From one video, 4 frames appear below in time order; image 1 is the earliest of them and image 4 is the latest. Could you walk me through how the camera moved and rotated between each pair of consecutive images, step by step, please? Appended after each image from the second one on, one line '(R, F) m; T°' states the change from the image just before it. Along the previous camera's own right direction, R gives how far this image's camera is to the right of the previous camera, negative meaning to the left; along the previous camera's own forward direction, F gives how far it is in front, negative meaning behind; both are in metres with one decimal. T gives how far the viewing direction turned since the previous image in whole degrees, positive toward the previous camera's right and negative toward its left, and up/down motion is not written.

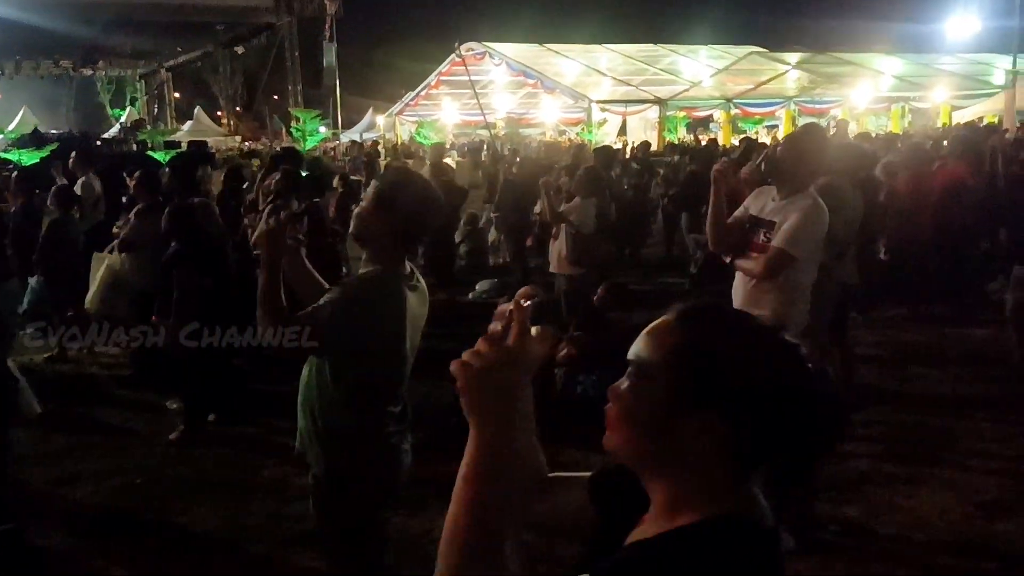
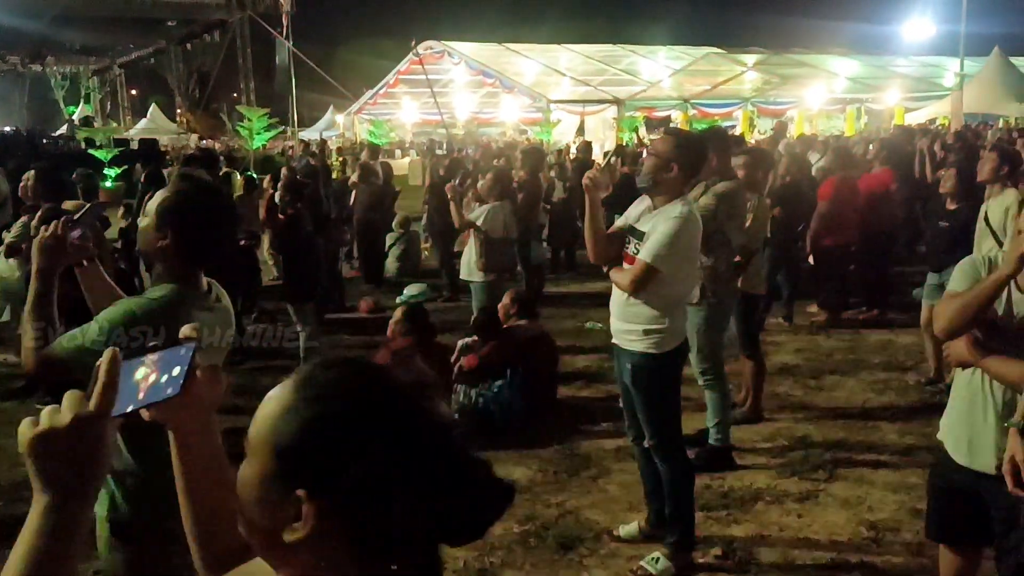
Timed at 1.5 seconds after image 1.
(+0.5, +0.2) m; +2°
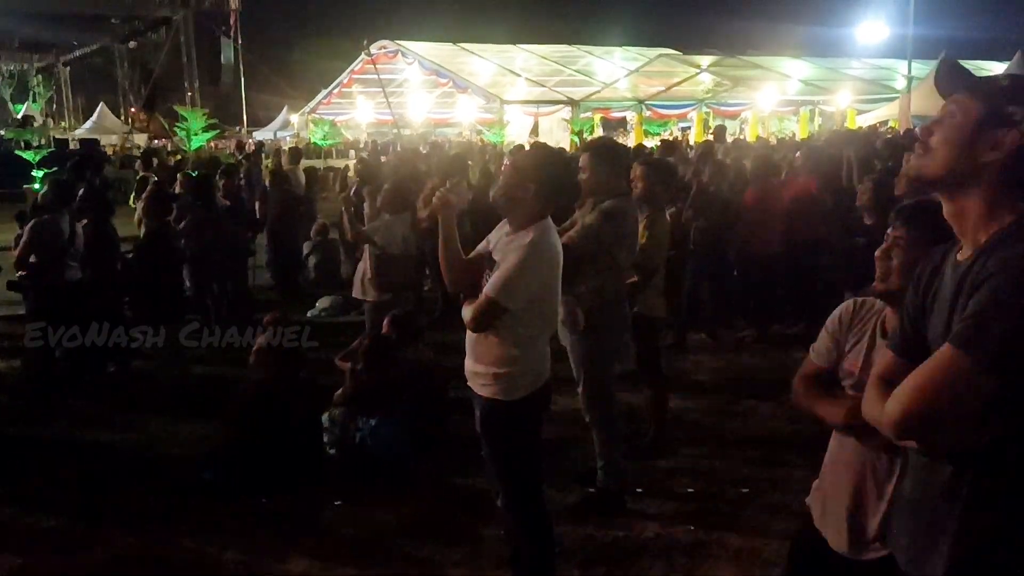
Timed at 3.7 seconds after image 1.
(+0.5, +0.5) m; +2°
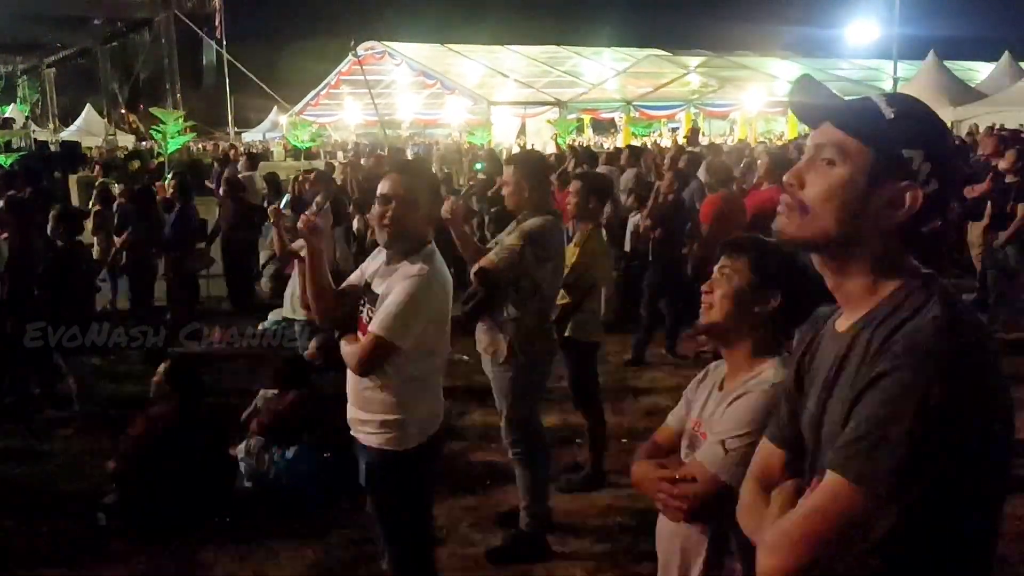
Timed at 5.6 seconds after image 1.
(+0.4, +0.4) m; 0°
